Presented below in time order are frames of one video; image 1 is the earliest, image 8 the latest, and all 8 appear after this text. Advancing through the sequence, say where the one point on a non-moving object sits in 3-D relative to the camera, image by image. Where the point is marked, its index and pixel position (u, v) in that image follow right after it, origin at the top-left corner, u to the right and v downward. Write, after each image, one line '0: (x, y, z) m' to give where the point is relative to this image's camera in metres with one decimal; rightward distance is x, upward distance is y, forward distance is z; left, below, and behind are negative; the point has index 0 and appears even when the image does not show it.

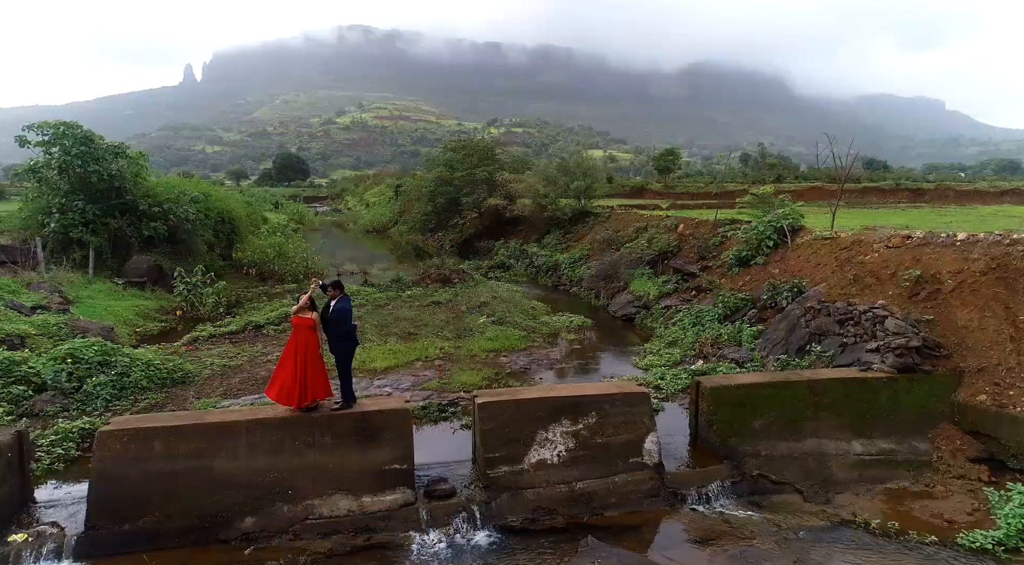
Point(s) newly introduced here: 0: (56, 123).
0: (-10.2, +3.6, +14.8) m
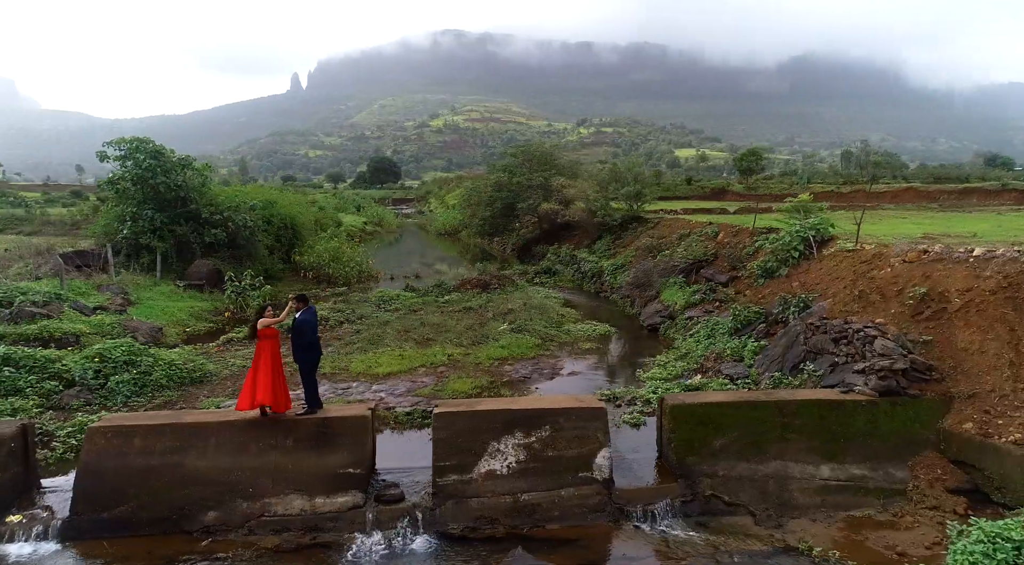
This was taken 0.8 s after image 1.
0: (-9.3, +3.5, +16.2) m
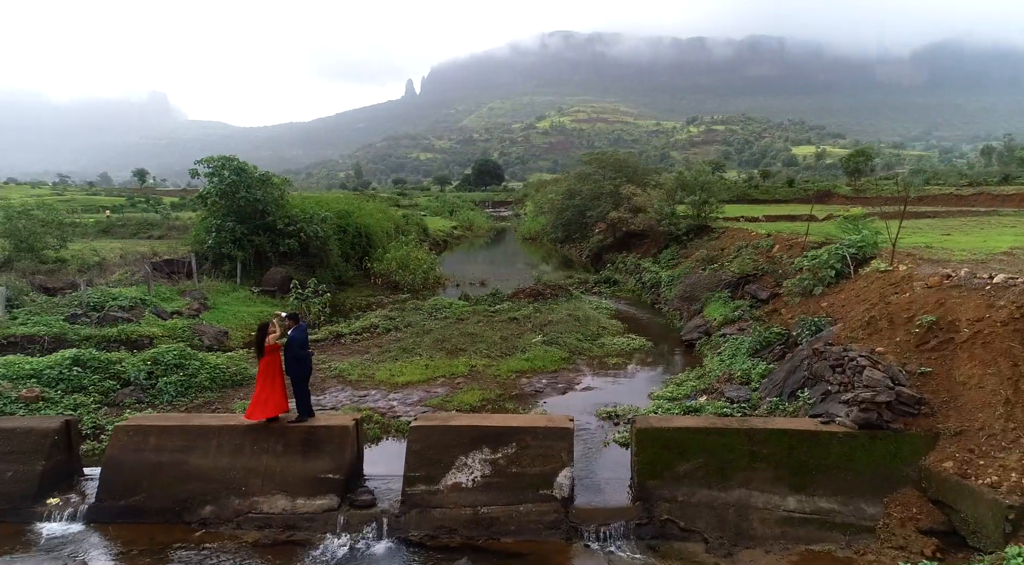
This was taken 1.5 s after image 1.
0: (-8.0, +3.4, +17.9) m
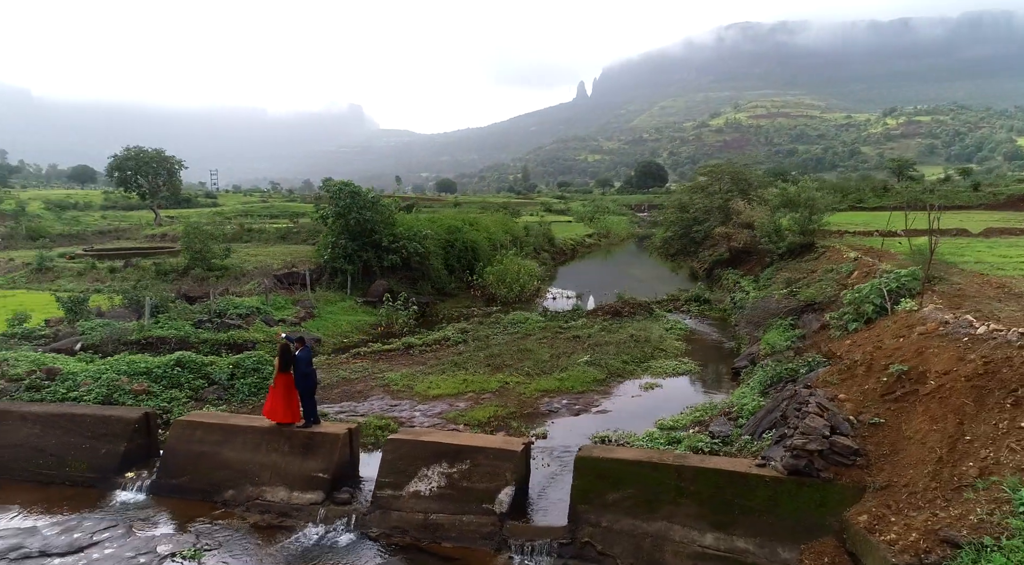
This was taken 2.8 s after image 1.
0: (-5.4, +3.1, +20.3) m
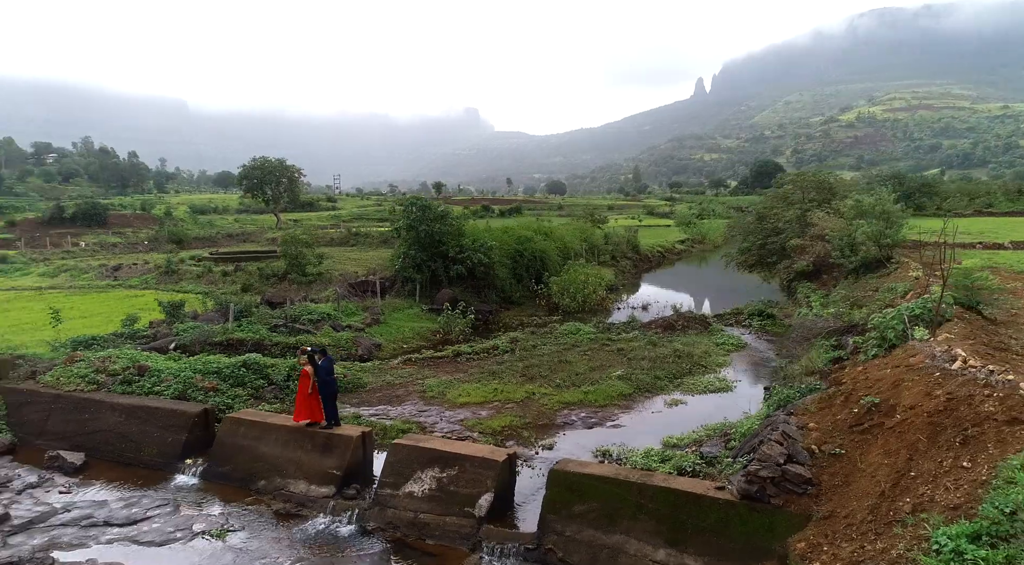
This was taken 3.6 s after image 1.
0: (-3.4, +2.8, +21.6) m
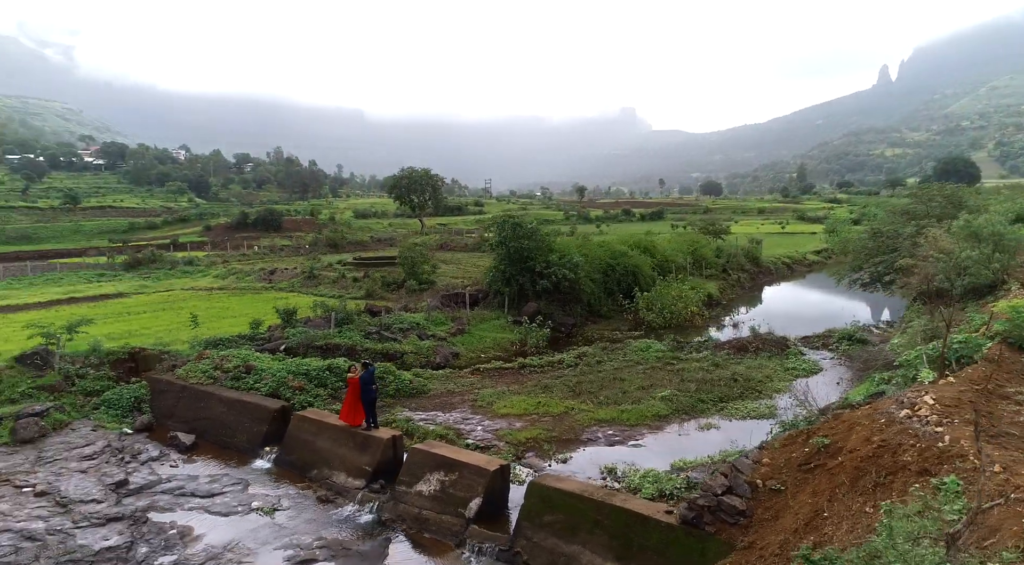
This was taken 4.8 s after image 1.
0: (-0.4, +2.4, +23.1) m
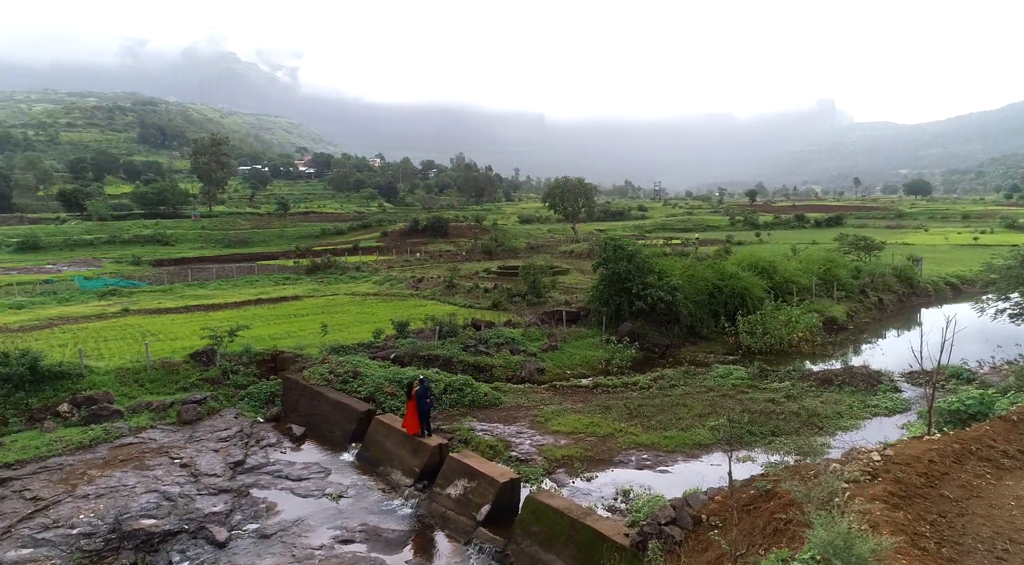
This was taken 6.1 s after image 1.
0: (+3.4, +1.7, +24.1) m
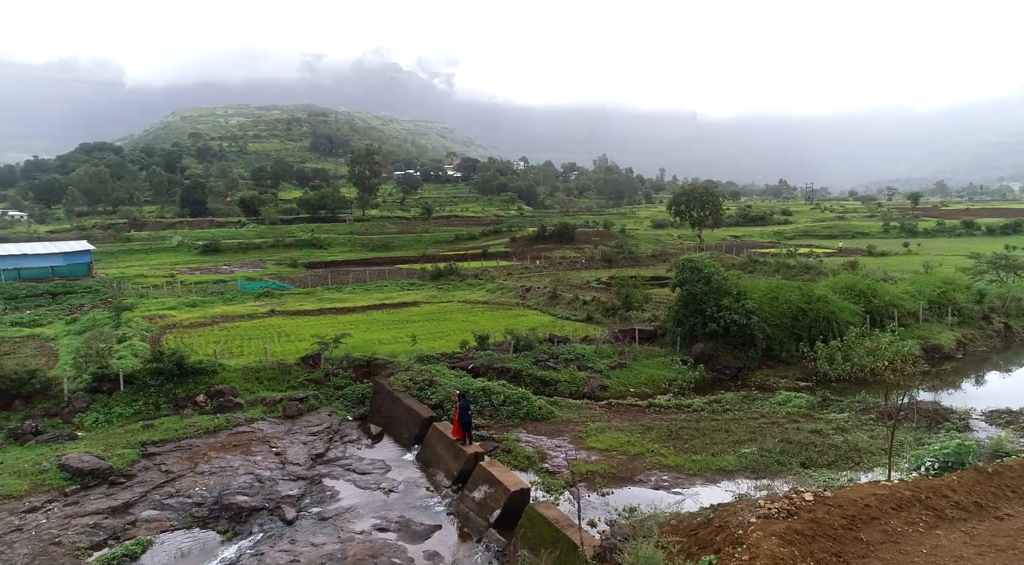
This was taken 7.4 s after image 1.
0: (+6.4, +1.0, +24.5) m
